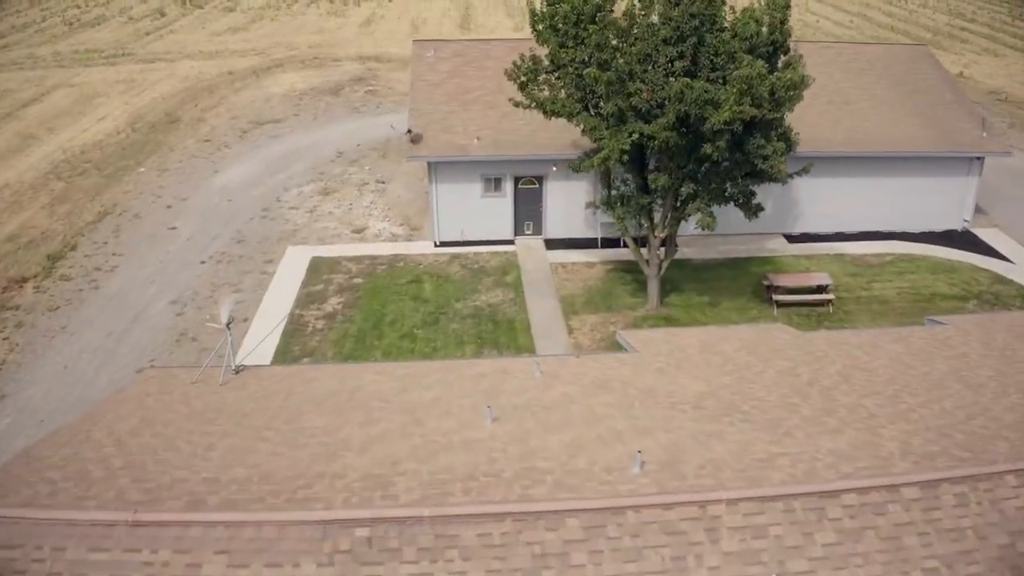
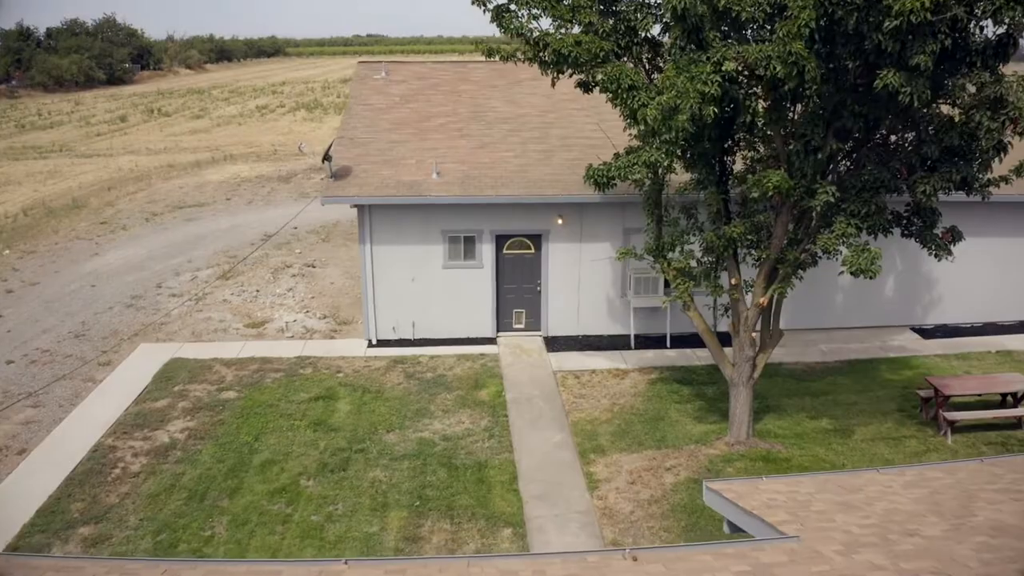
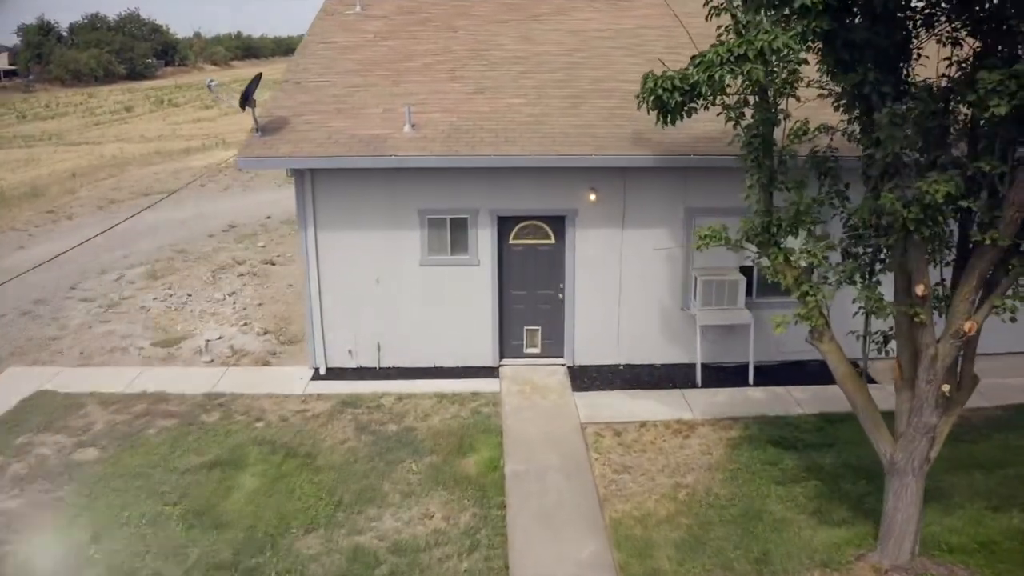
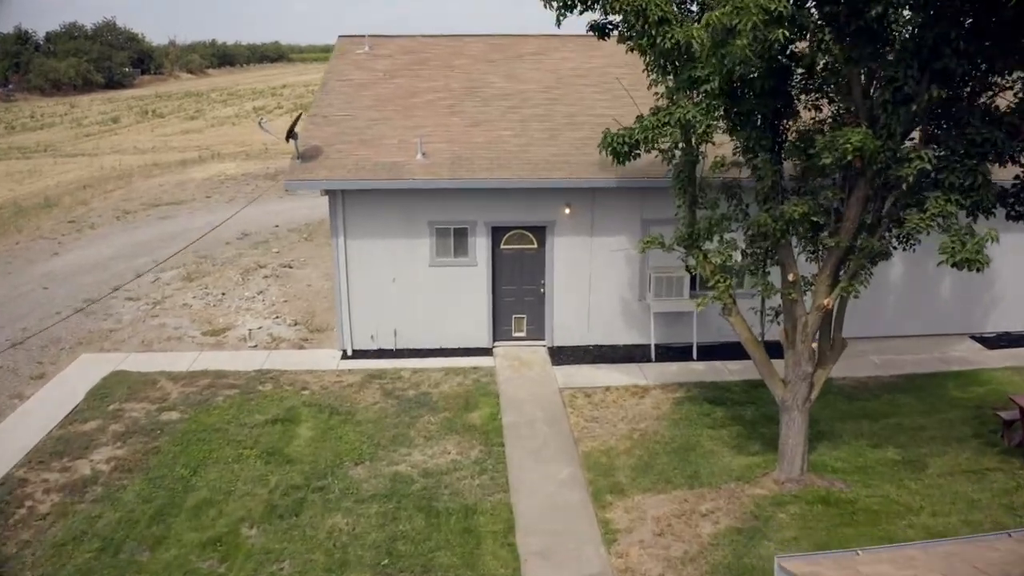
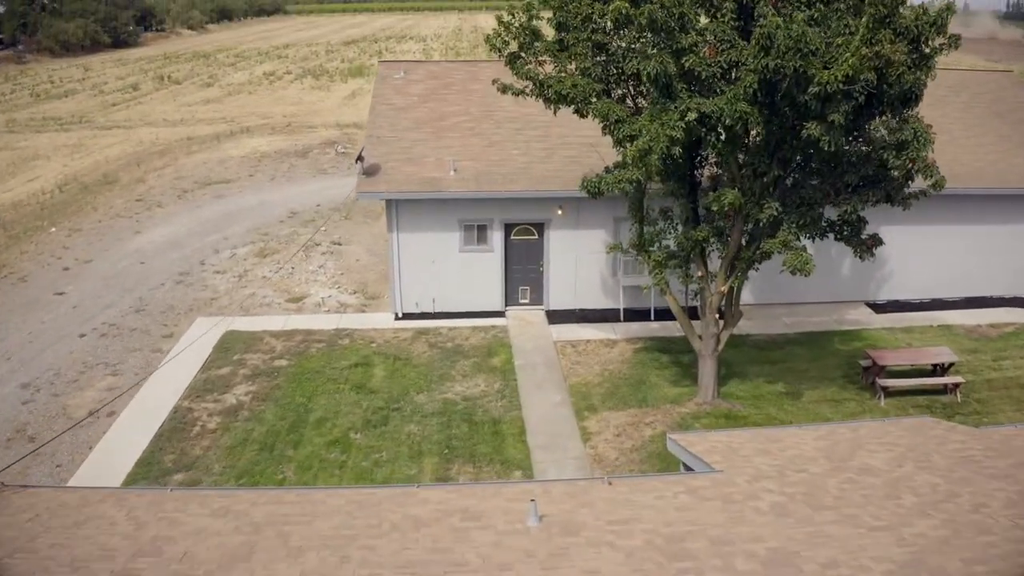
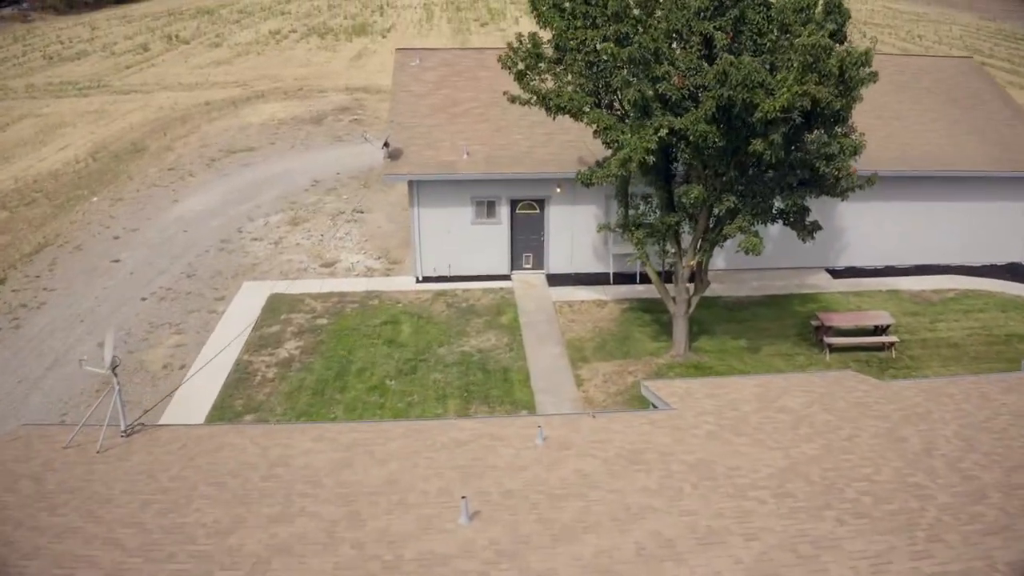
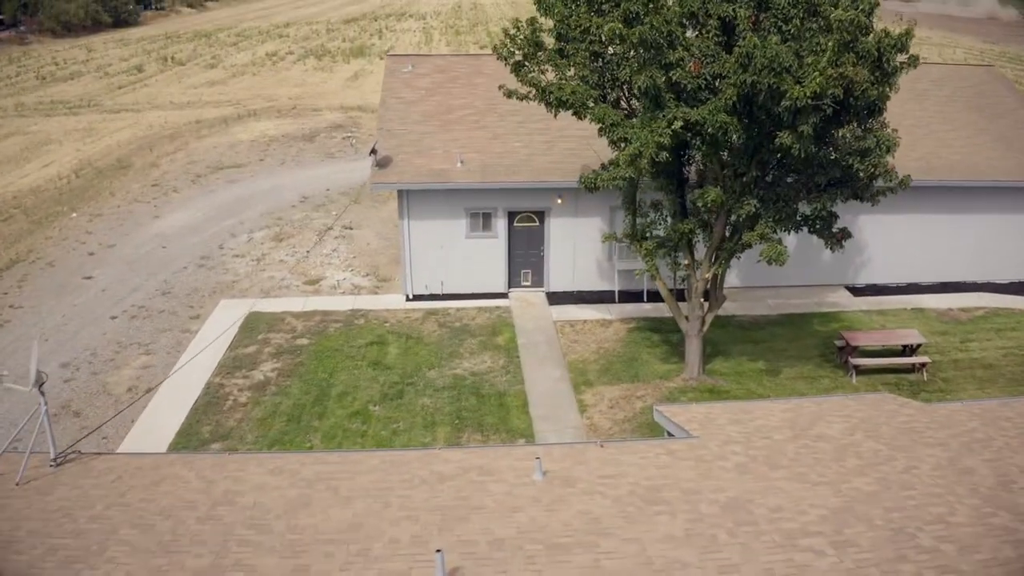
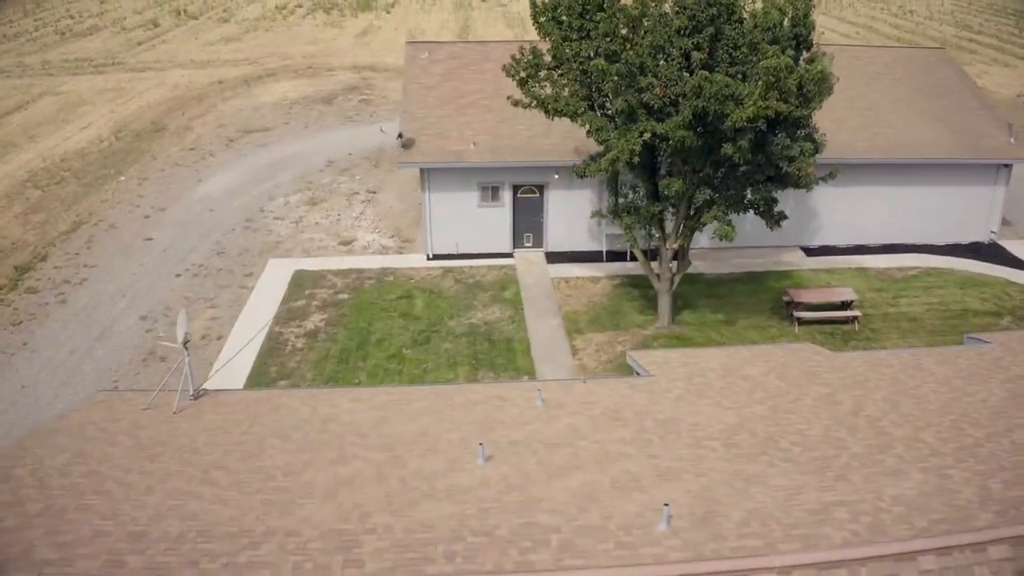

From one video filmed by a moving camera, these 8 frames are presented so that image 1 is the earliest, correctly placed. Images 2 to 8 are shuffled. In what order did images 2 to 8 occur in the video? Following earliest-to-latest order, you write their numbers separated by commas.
8, 6, 7, 5, 2, 4, 3
